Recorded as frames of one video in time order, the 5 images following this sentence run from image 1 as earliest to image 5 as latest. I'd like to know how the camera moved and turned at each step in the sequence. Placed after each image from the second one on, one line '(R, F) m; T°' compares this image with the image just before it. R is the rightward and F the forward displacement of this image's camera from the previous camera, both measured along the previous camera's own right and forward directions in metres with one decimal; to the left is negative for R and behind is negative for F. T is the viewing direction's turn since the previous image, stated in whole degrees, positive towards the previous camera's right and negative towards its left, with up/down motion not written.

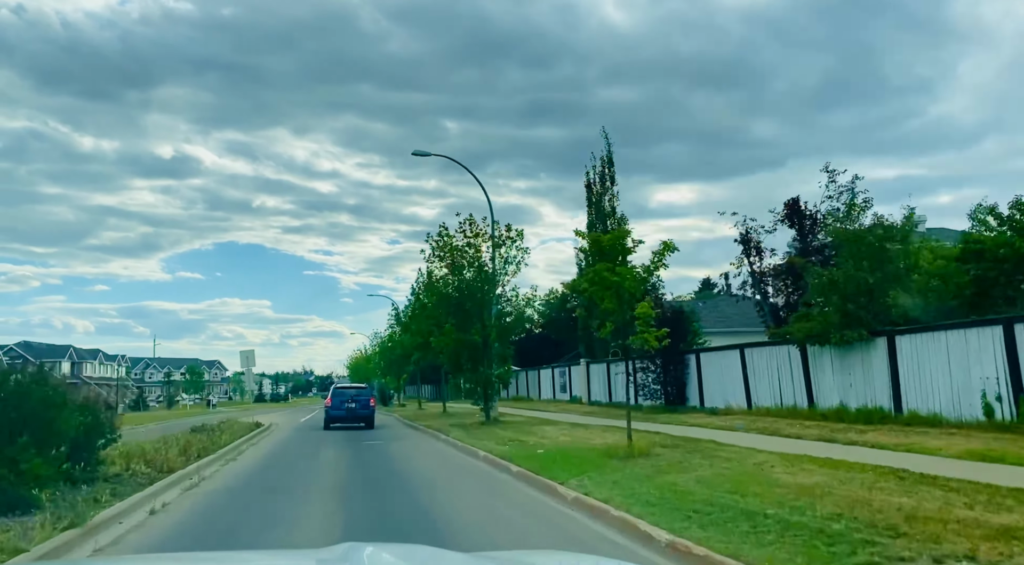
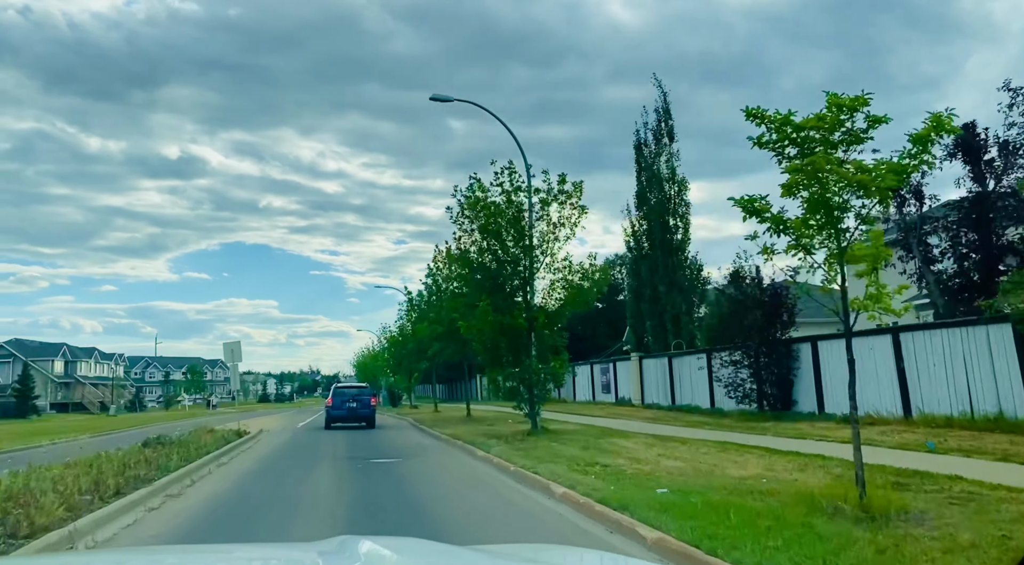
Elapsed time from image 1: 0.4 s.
(-0.5, +2.4) m; 0°
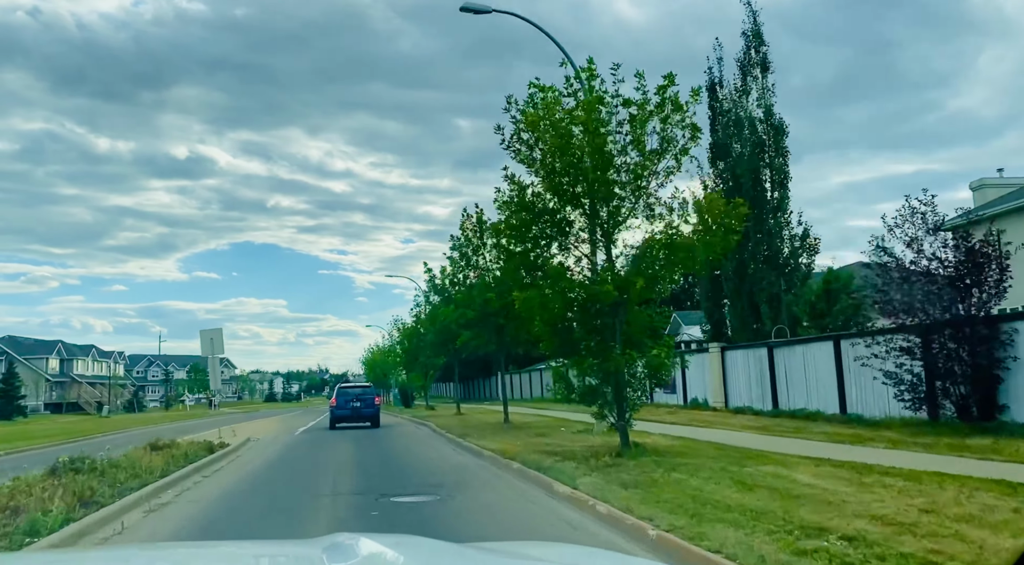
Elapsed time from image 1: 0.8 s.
(-0.5, +2.4) m; -1°
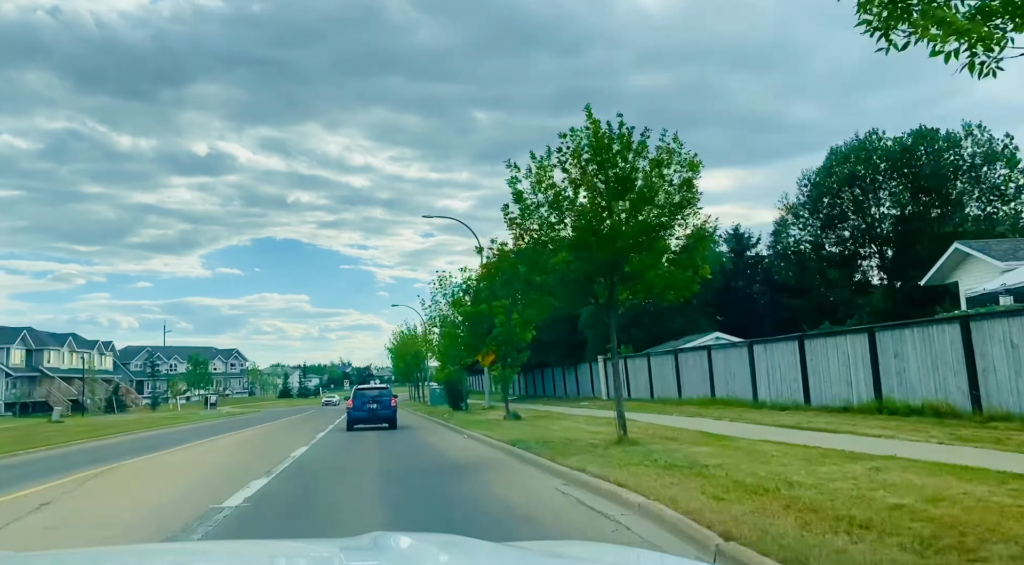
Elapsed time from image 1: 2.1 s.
(-1.7, +8.1) m; -2°
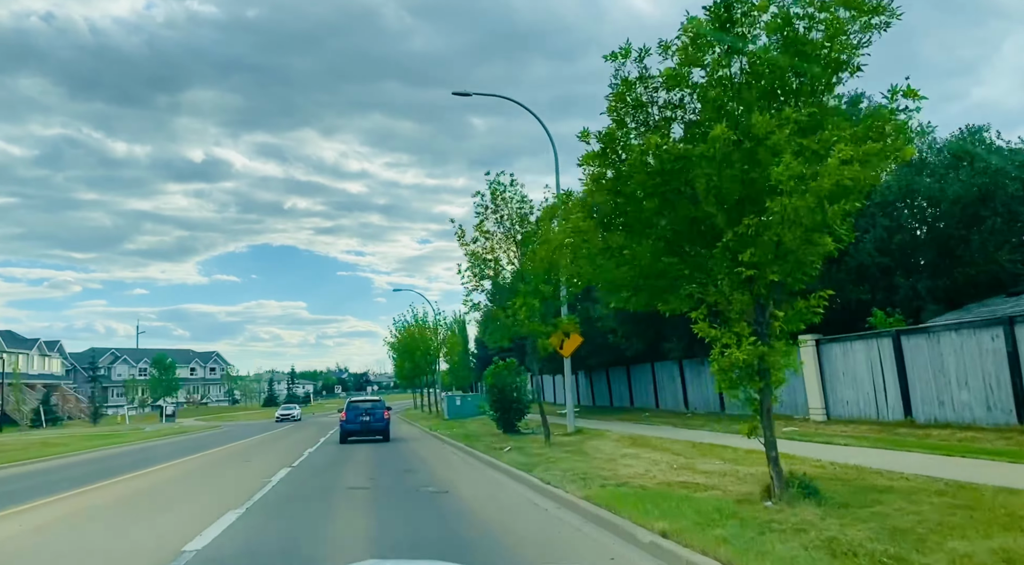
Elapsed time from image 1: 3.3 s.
(-1.3, +7.4) m; 0°
